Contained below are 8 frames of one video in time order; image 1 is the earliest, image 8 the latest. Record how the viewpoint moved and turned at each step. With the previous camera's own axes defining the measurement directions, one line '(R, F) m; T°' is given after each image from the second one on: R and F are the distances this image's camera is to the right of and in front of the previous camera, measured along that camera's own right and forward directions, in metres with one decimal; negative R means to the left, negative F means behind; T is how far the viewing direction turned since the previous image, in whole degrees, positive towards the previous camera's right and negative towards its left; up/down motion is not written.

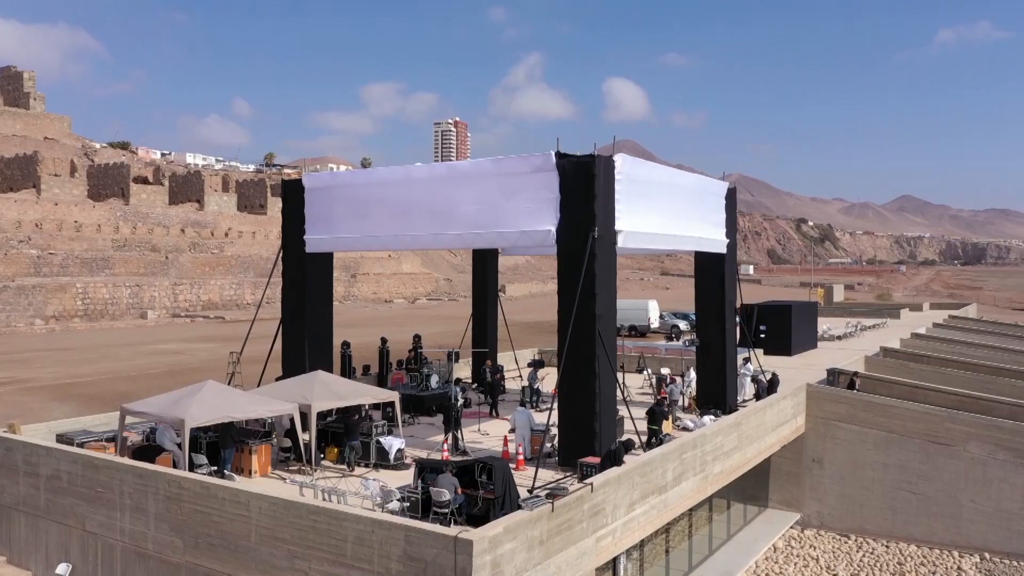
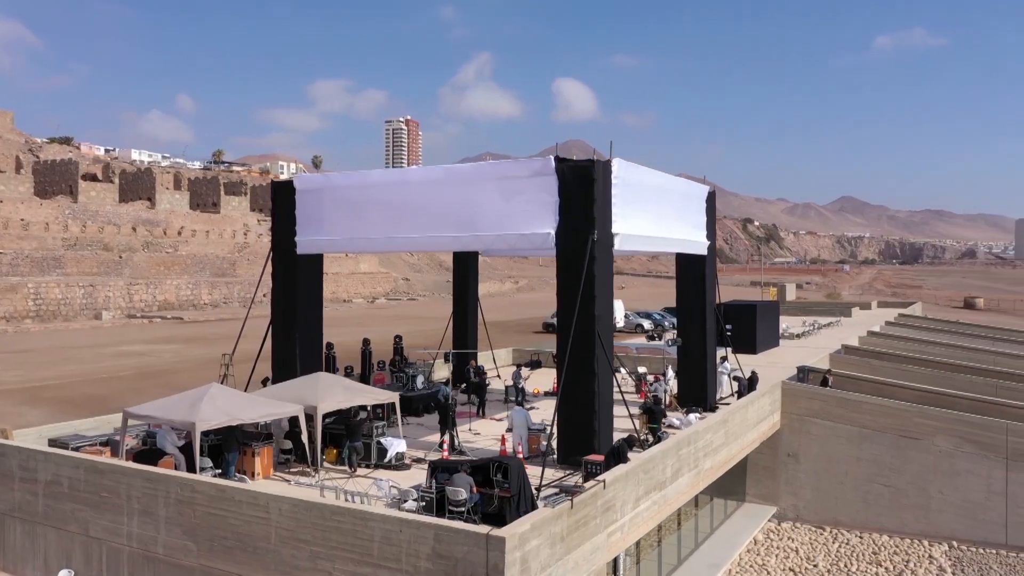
(-0.7, -0.2) m; +3°
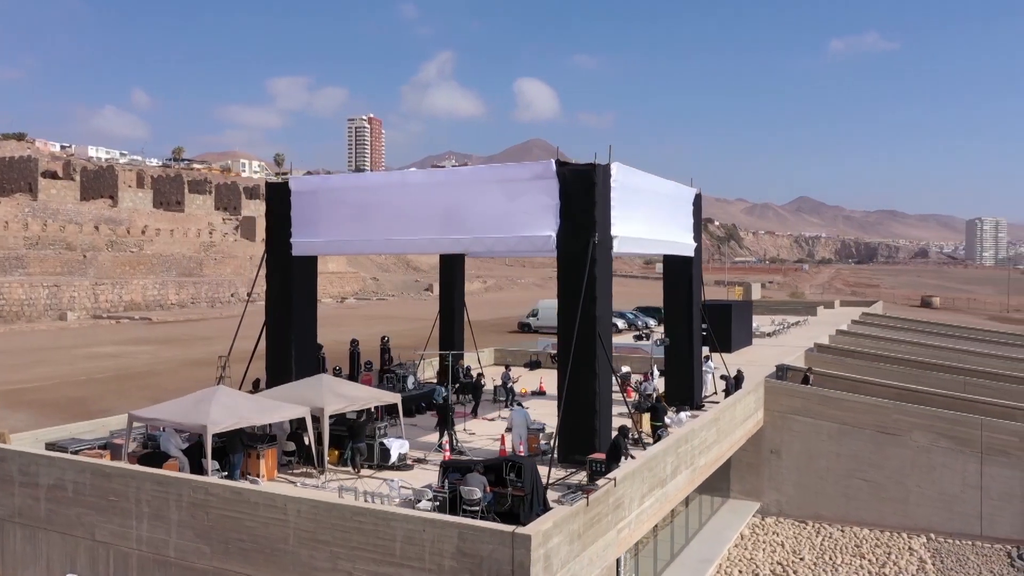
(-0.5, -0.1) m; +3°
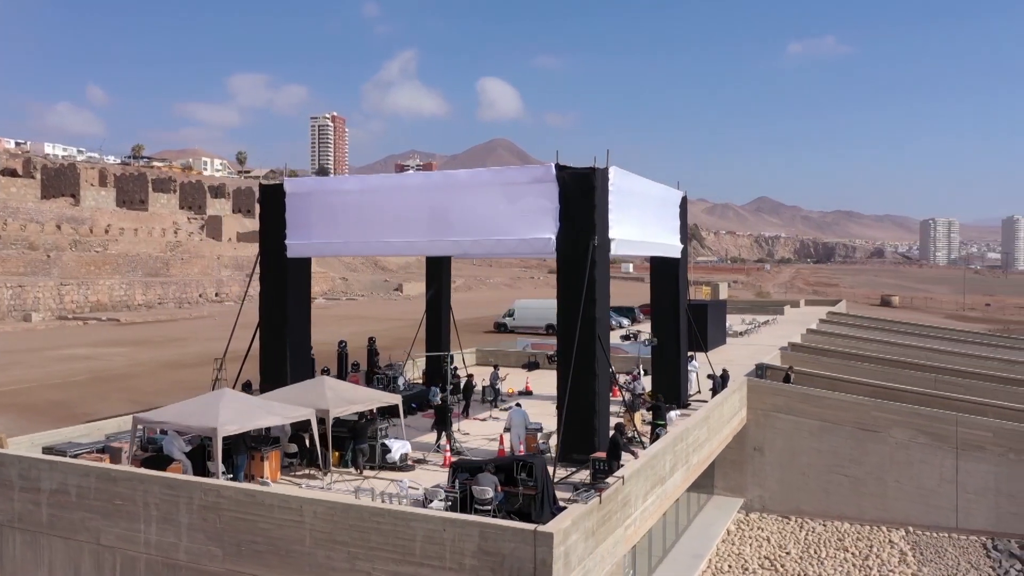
(-0.5, -0.1) m; +2°
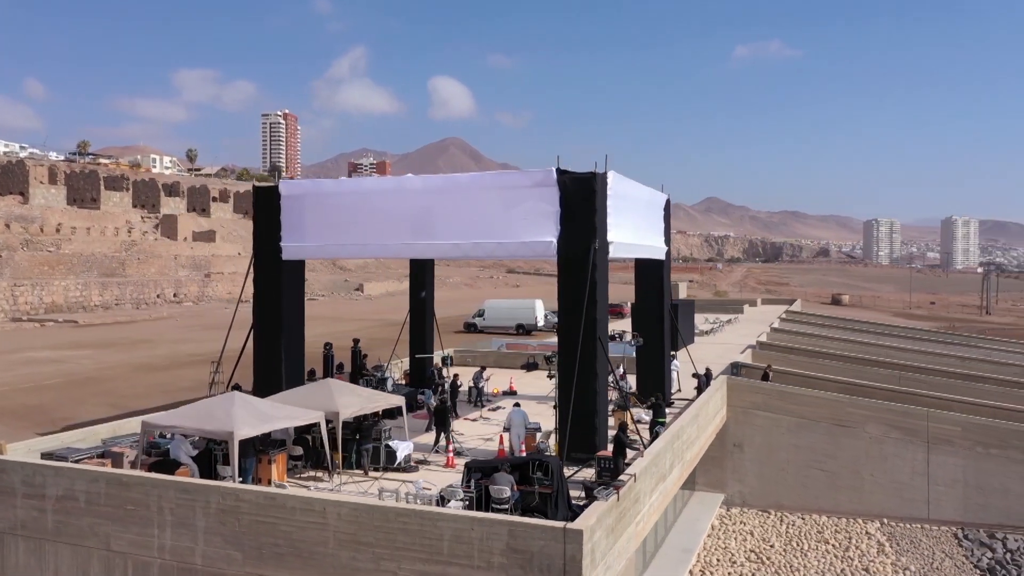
(-0.7, -0.2) m; +3°
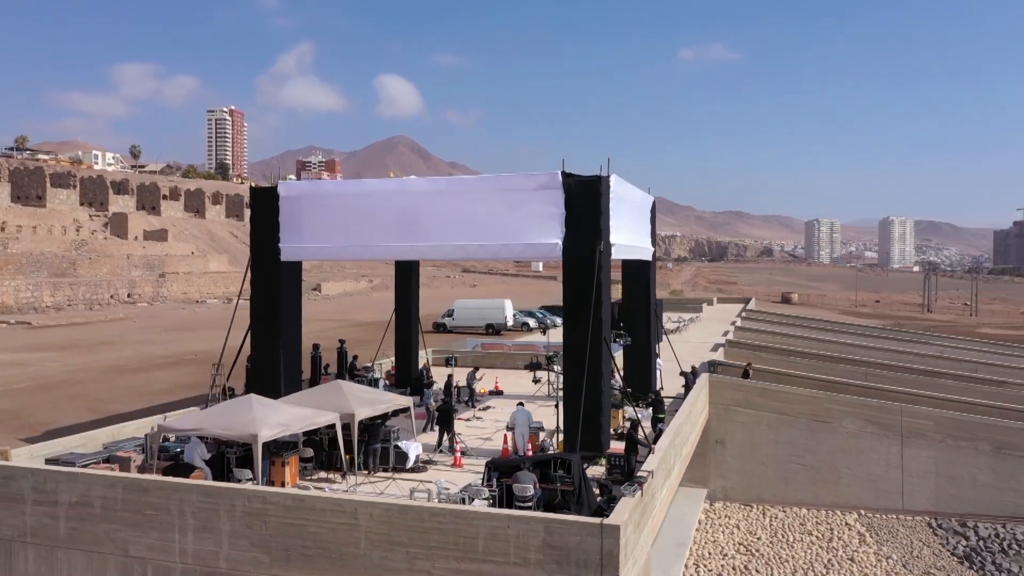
(-0.8, -0.1) m; +3°
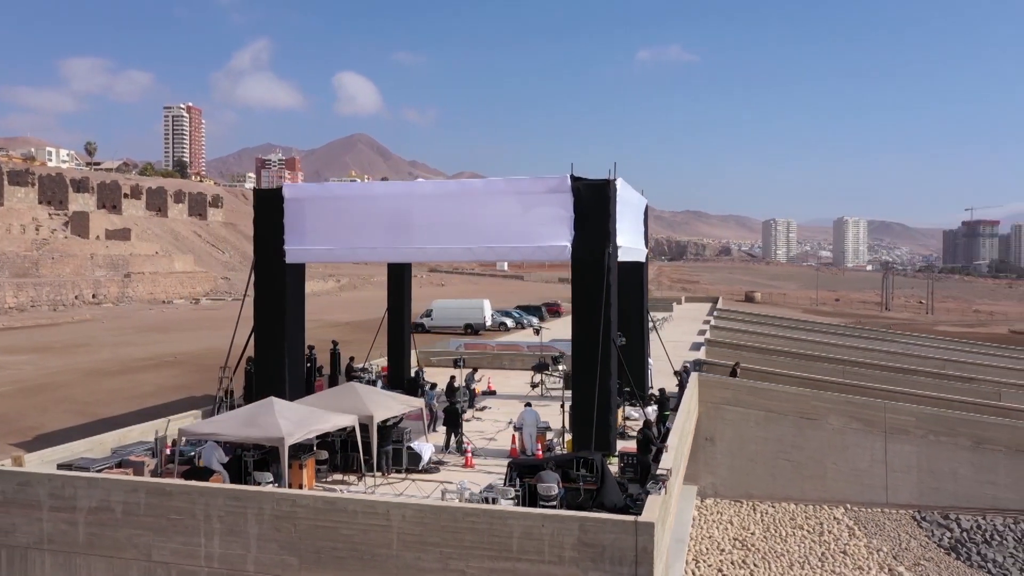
(-0.7, -0.1) m; +3°
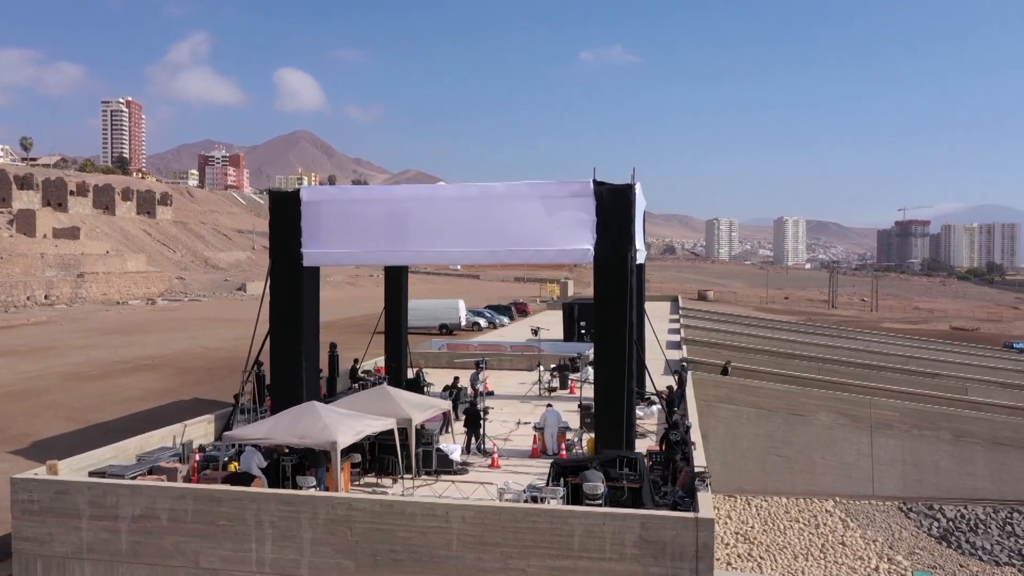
(-1.1, -0.1) m; +3°
